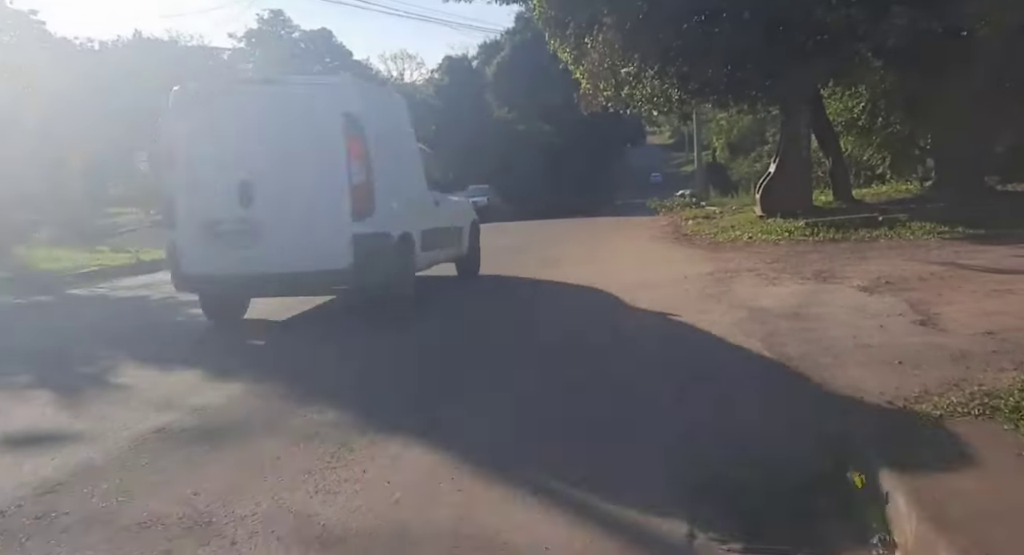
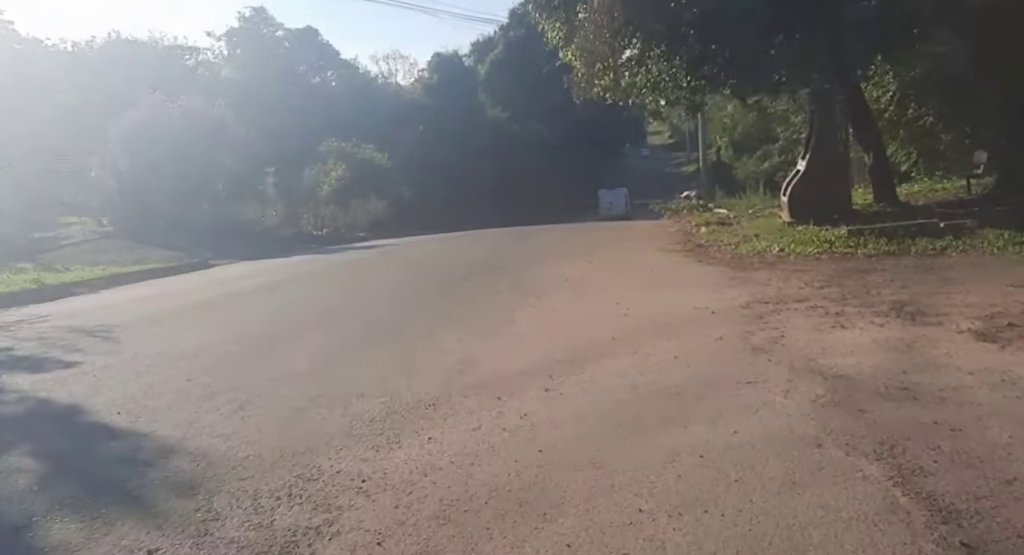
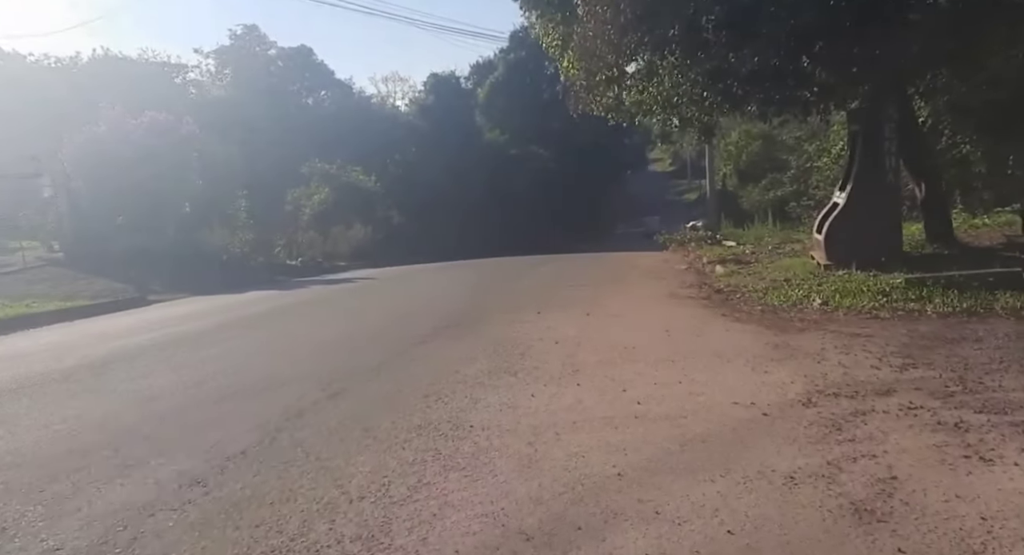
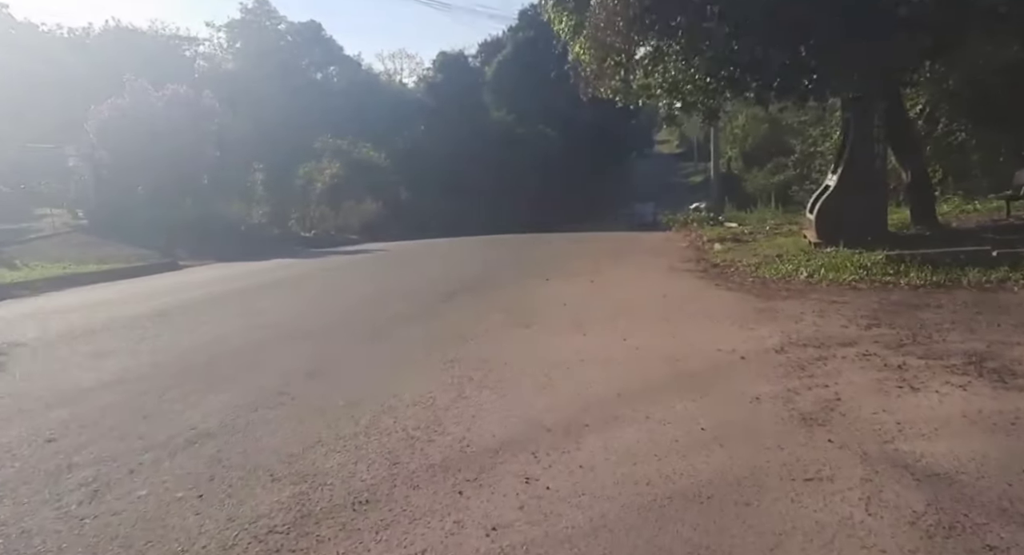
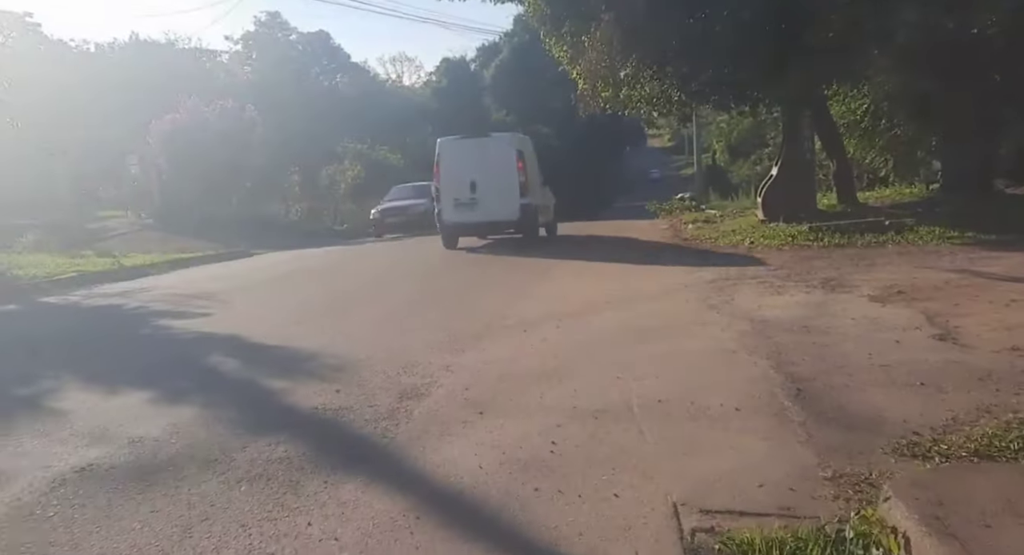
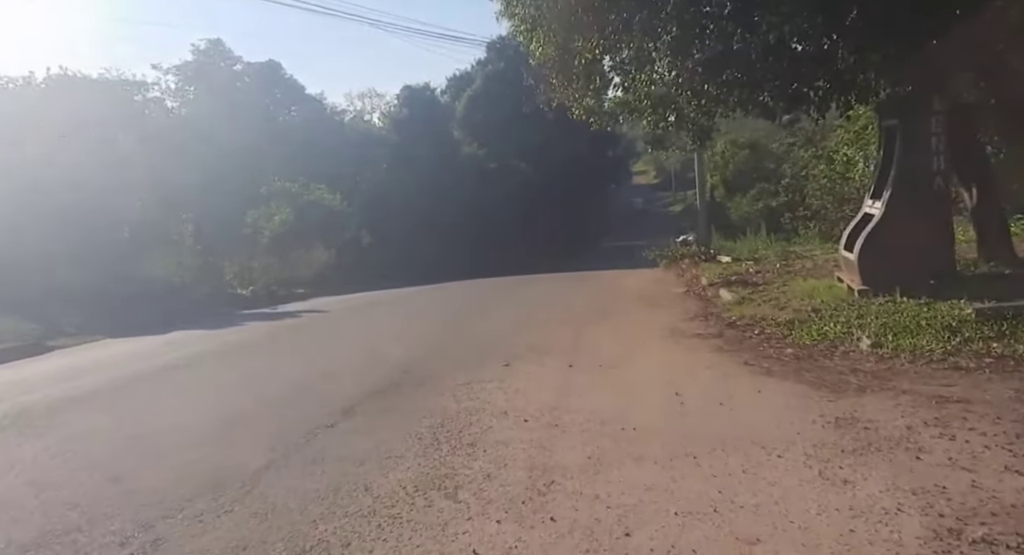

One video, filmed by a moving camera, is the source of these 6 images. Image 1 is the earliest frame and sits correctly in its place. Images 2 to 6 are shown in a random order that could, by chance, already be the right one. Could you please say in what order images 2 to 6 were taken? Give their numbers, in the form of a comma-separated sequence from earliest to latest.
5, 2, 4, 3, 6
